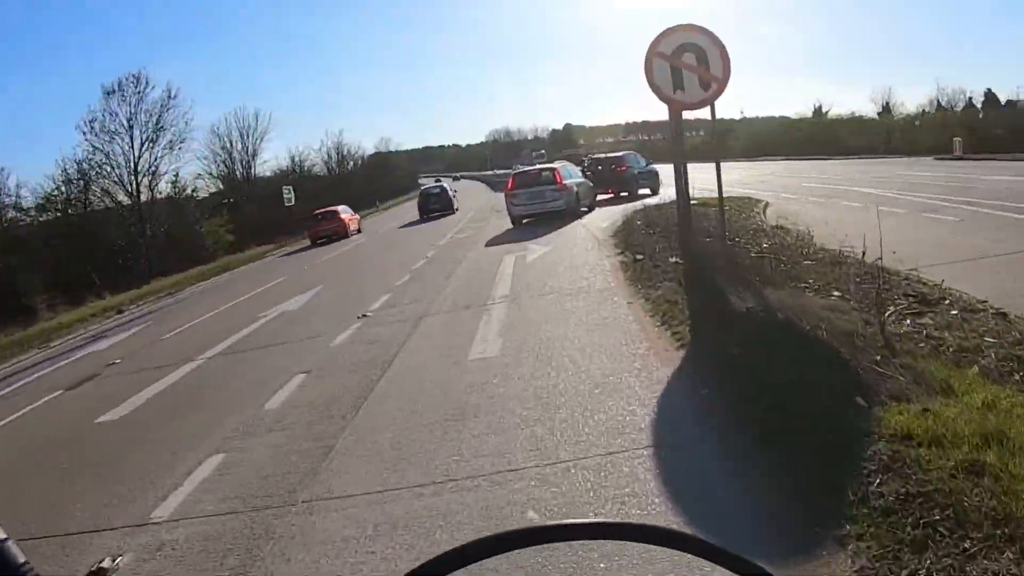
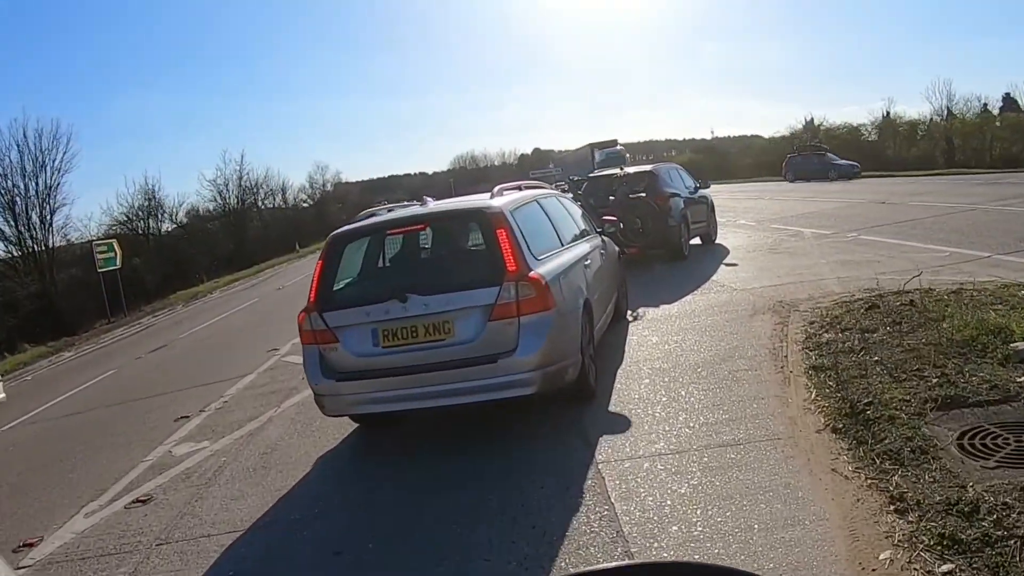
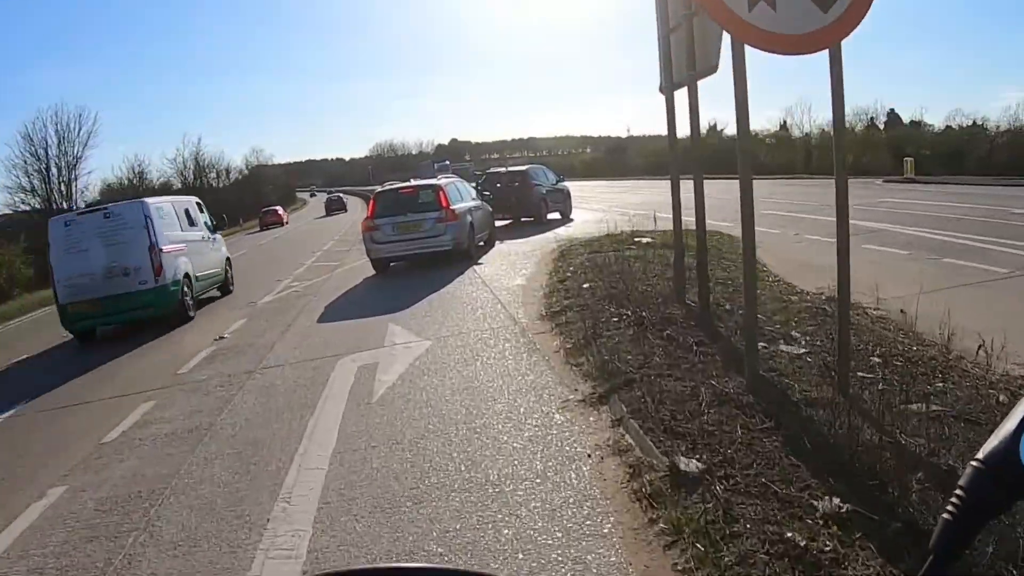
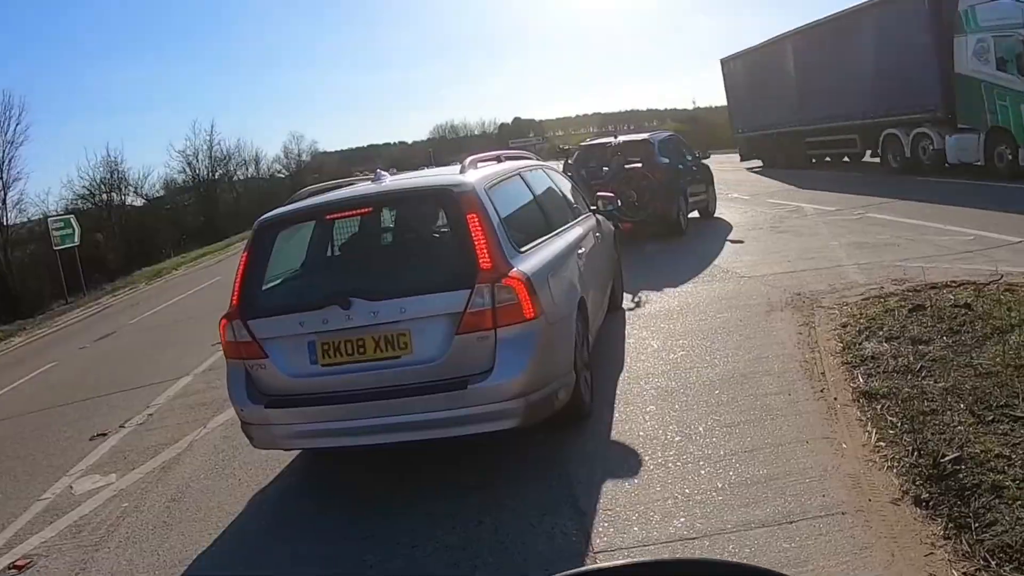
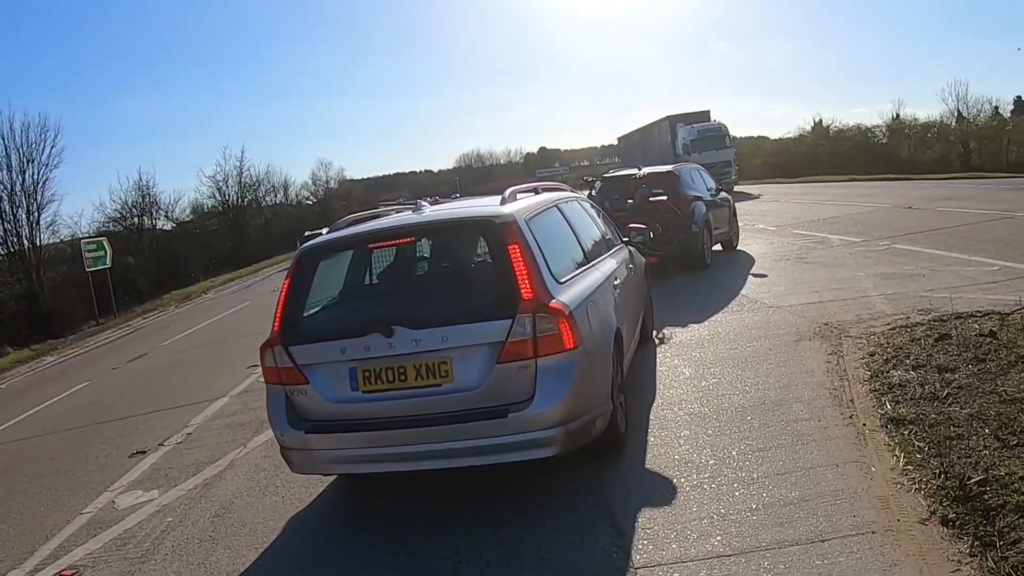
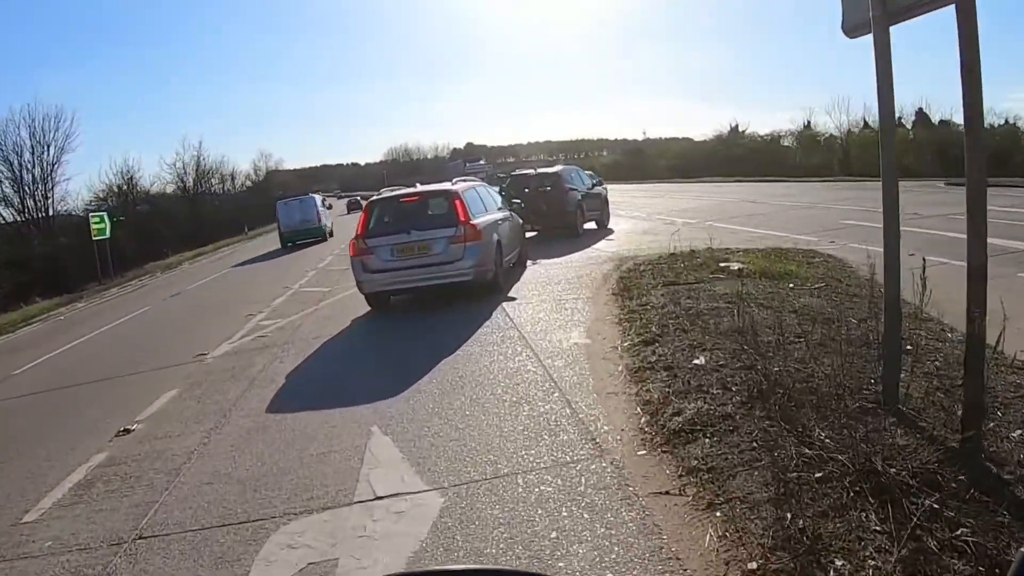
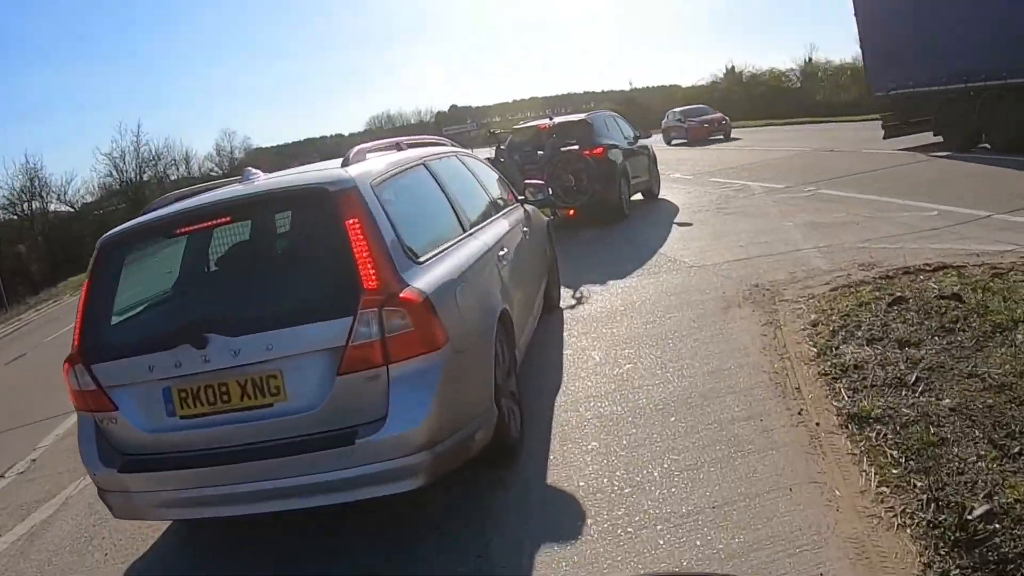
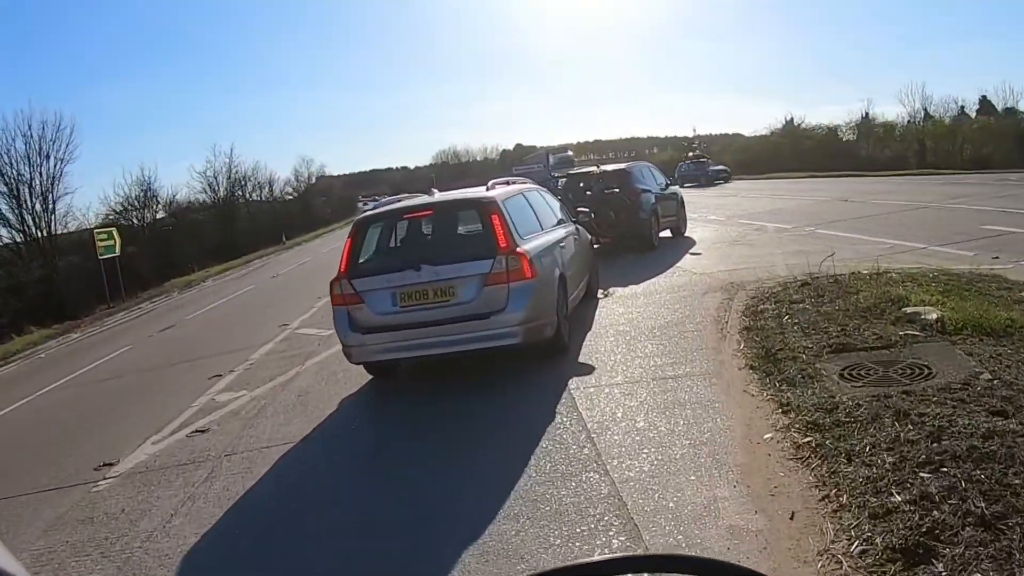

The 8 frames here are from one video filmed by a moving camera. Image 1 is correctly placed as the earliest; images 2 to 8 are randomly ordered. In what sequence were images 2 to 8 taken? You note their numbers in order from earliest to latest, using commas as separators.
3, 6, 8, 2, 5, 4, 7
